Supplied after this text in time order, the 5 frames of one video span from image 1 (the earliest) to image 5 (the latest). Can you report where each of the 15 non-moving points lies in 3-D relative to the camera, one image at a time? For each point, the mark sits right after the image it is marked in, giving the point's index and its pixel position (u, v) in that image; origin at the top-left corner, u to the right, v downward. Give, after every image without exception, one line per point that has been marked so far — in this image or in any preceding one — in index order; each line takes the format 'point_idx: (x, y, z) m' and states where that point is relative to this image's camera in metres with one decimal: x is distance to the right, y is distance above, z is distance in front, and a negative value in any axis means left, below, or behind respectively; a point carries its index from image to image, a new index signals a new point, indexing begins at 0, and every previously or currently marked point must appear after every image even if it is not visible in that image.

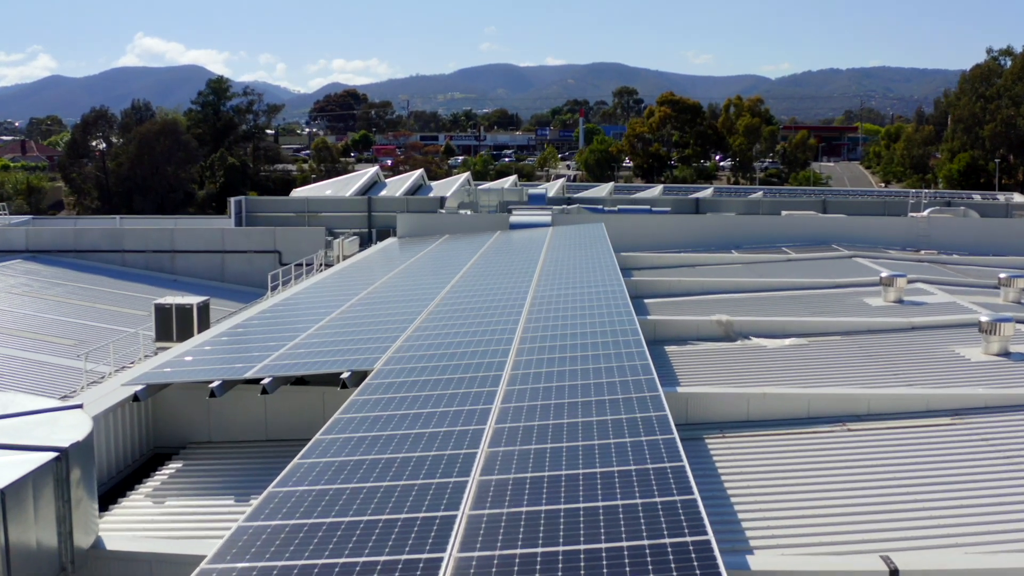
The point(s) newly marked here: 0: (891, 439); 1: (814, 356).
0: (+4.2, -1.7, +10.1) m
1: (+4.4, -1.0, +13.3) m
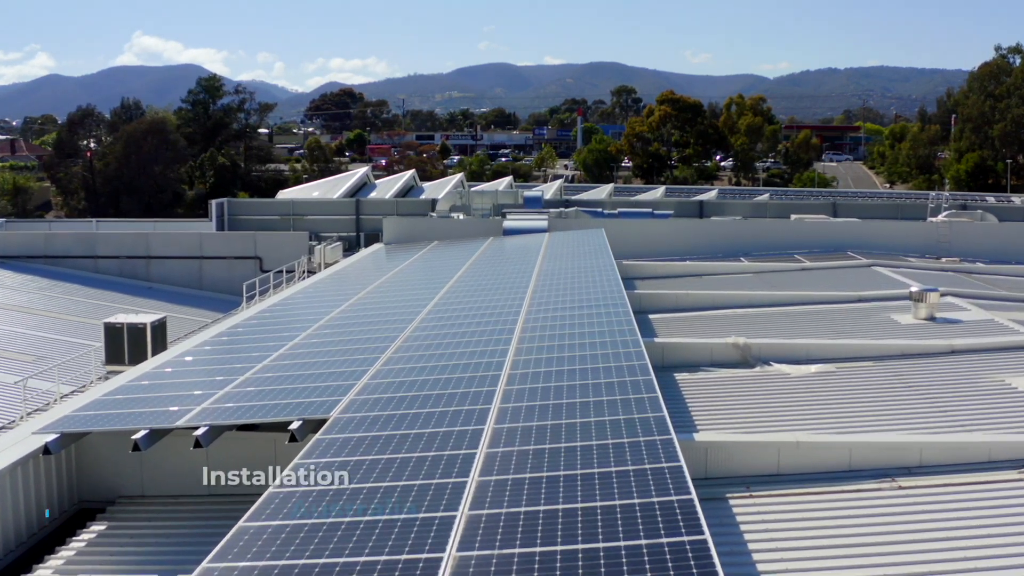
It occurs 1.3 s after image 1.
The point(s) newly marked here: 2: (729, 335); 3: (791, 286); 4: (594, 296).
0: (+4.0, -1.9, +8.5) m
1: (+4.2, -1.3, +11.7) m
2: (+3.4, -0.8, +14.6) m
3: (+5.7, 0.0, +18.9) m
4: (+1.5, -0.1, +17.6) m
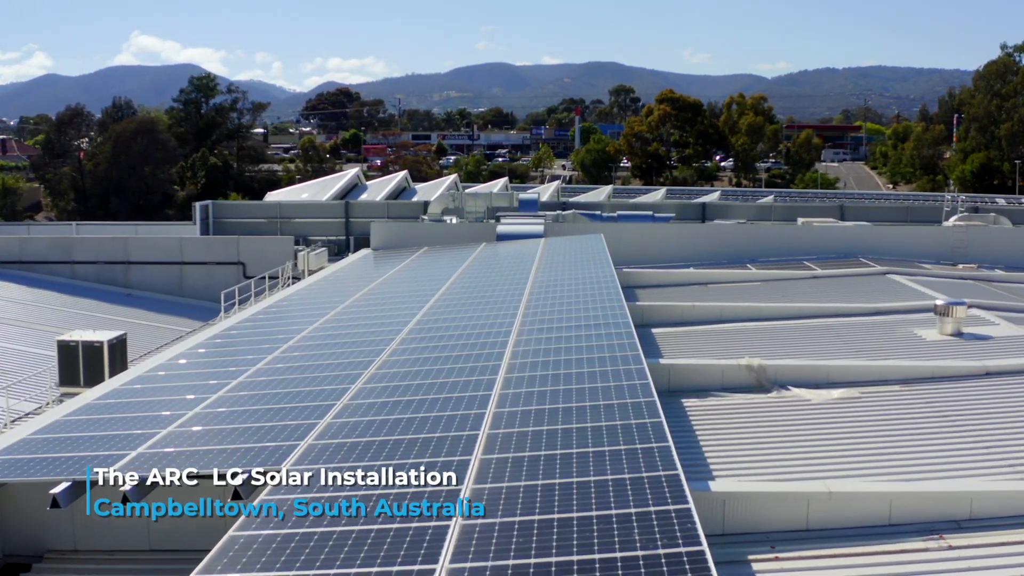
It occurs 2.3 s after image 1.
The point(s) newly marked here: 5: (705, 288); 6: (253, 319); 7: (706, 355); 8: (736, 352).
0: (+3.9, -2.1, +7.3) m
1: (+4.1, -1.5, +10.5) m
2: (+3.3, -1.0, +13.4) m
3: (+5.6, -0.2, +17.7) m
4: (+1.4, -0.4, +16.3) m
5: (+4.1, 0.0, +19.7) m
6: (-5.3, -0.6, +18.8) m
7: (+2.9, -1.0, +13.7) m
8: (+3.3, -0.9, +13.8) m
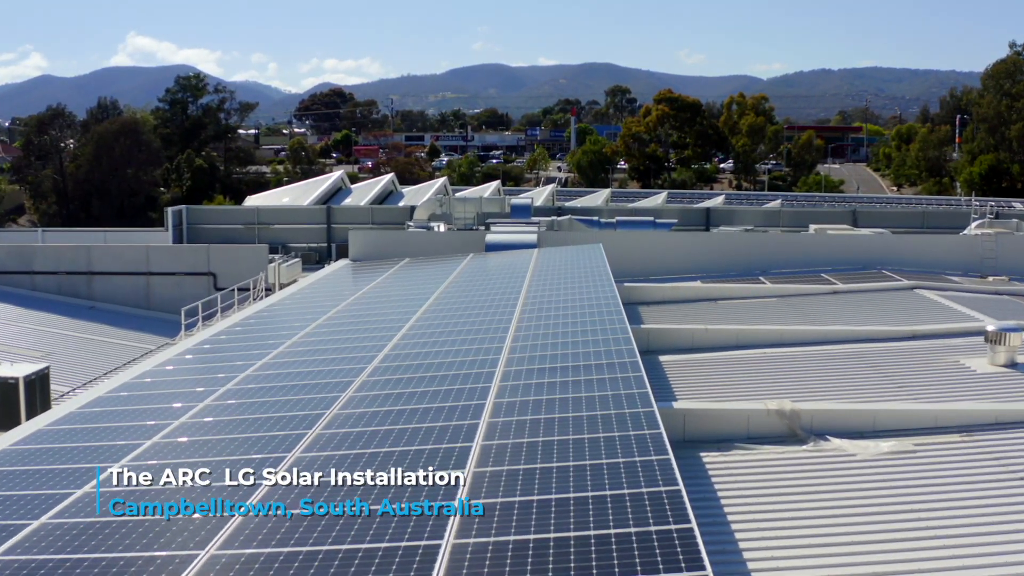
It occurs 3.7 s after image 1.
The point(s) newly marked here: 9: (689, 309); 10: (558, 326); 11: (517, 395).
0: (+3.8, -2.5, +5.4) m
1: (+4.0, -1.8, +8.6) m
2: (+3.1, -1.3, +11.5) m
3: (+5.4, -0.5, +15.8) m
4: (+1.2, -0.7, +14.4) m
5: (+3.9, -0.3, +17.8) m
6: (-5.5, -0.9, +16.9) m
7: (+2.7, -1.3, +11.8) m
8: (+3.2, -1.3, +11.9) m
9: (+3.3, -0.4, +17.4) m
10: (+0.8, -0.7, +15.2) m
11: (+0.1, -1.3, +11.6) m
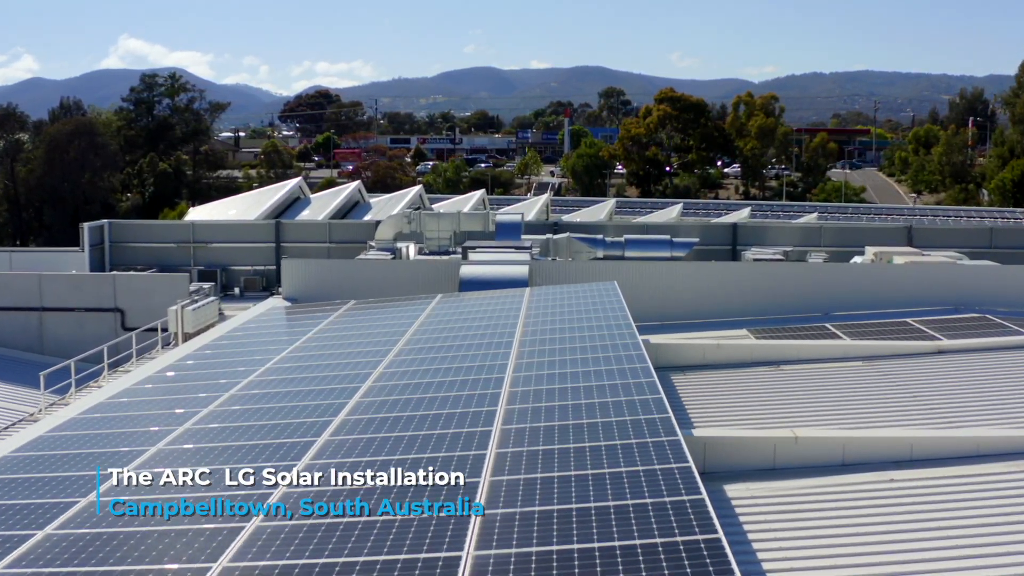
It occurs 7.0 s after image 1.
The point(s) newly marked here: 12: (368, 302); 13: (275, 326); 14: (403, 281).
0: (+3.6, -3.3, +0.2) m
1: (+3.8, -2.6, +3.4) m
2: (+2.9, -2.1, +6.4) m
3: (+5.2, -1.3, +10.7) m
4: (+1.0, -1.5, +9.3) m
5: (+3.7, -1.2, +12.7) m
6: (-5.7, -1.8, +11.7) m
7: (+2.5, -2.2, +6.7) m
8: (+3.0, -2.1, +6.7) m
9: (+3.1, -1.3, +12.3) m
10: (+0.5, -1.5, +10.0) m
11: (-0.1, -2.1, +6.5) m
12: (-2.7, -0.3, +17.8) m
13: (-4.4, -1.1, +15.4) m
14: (-2.2, +0.2, +19.0) m
